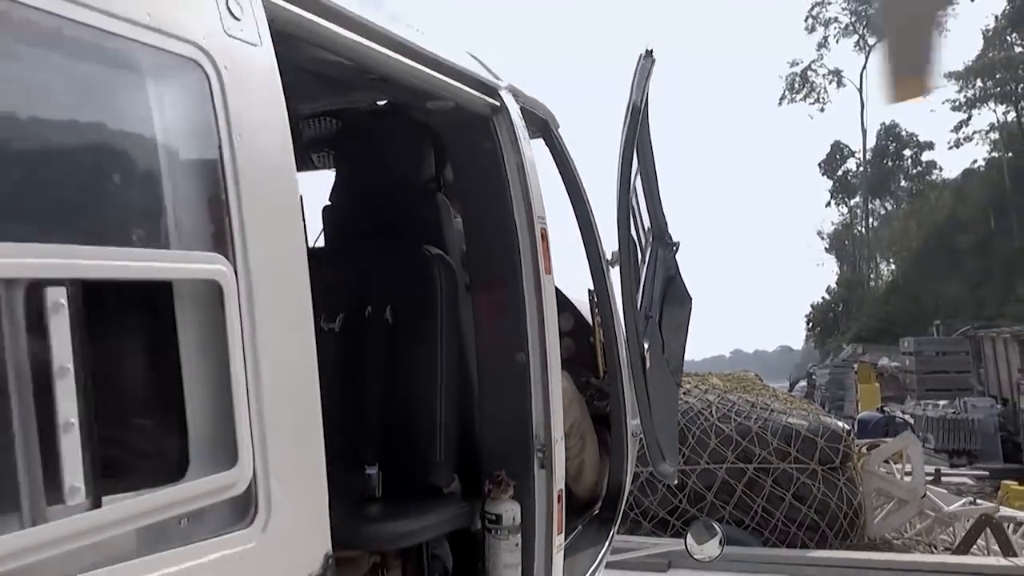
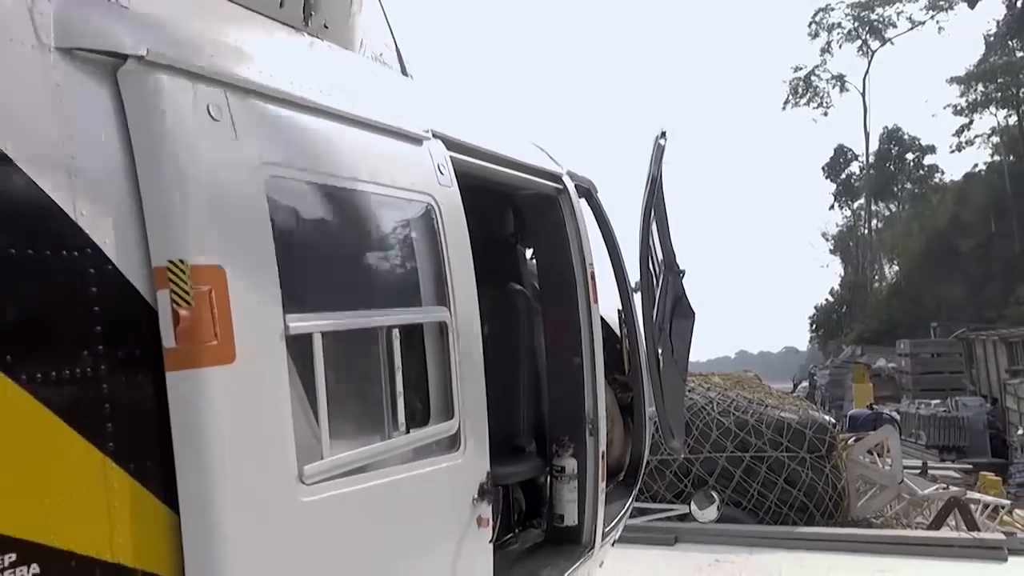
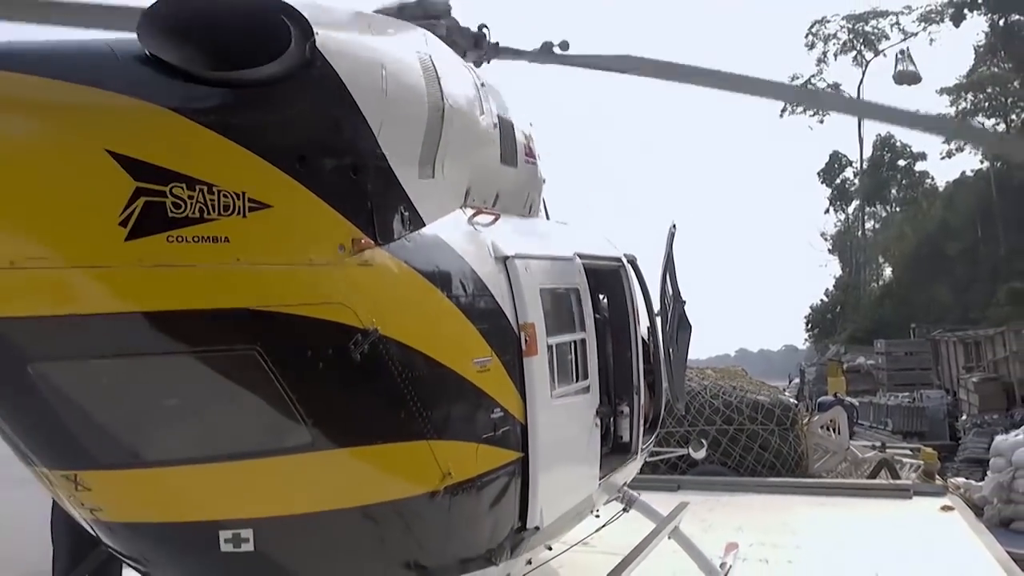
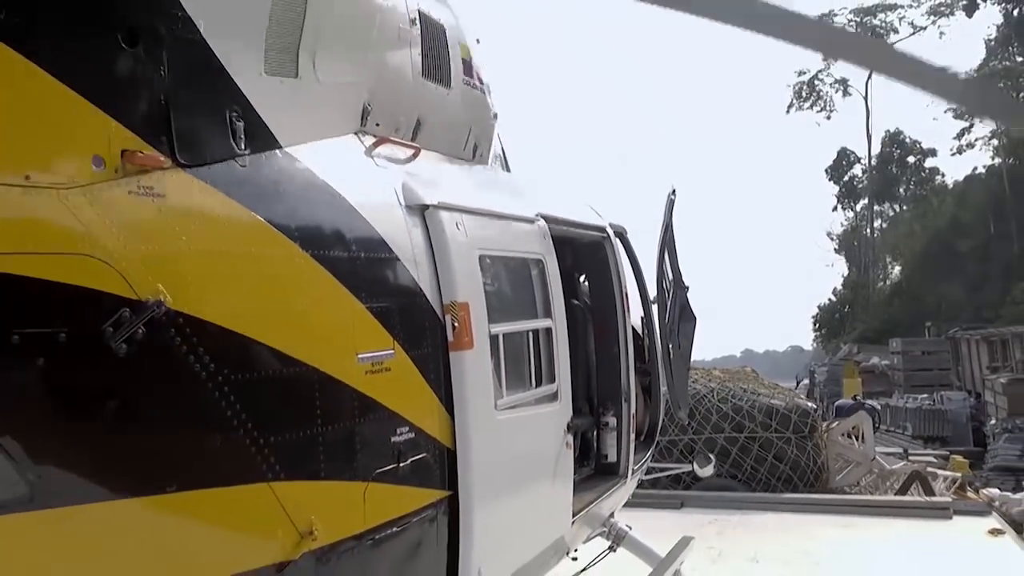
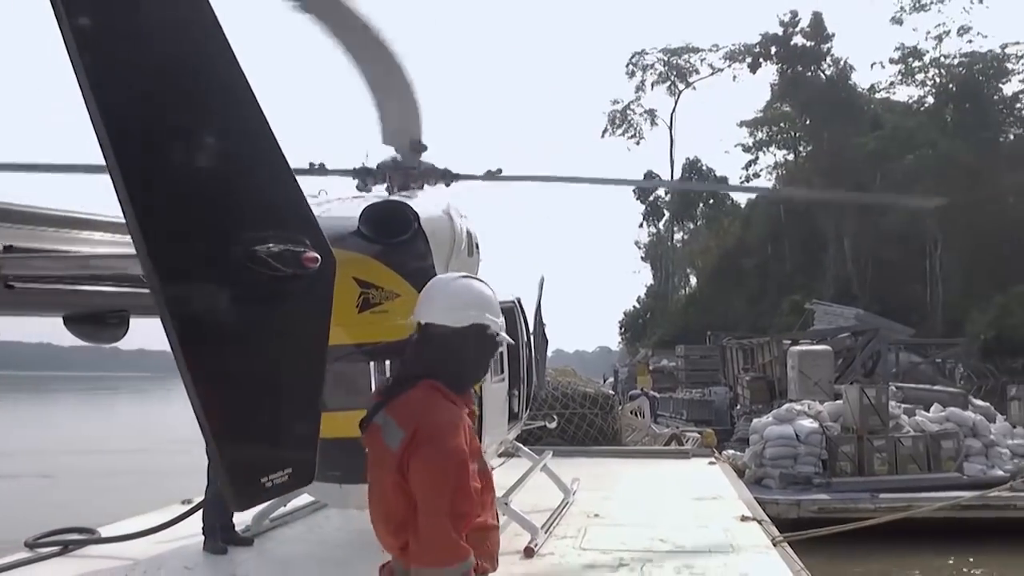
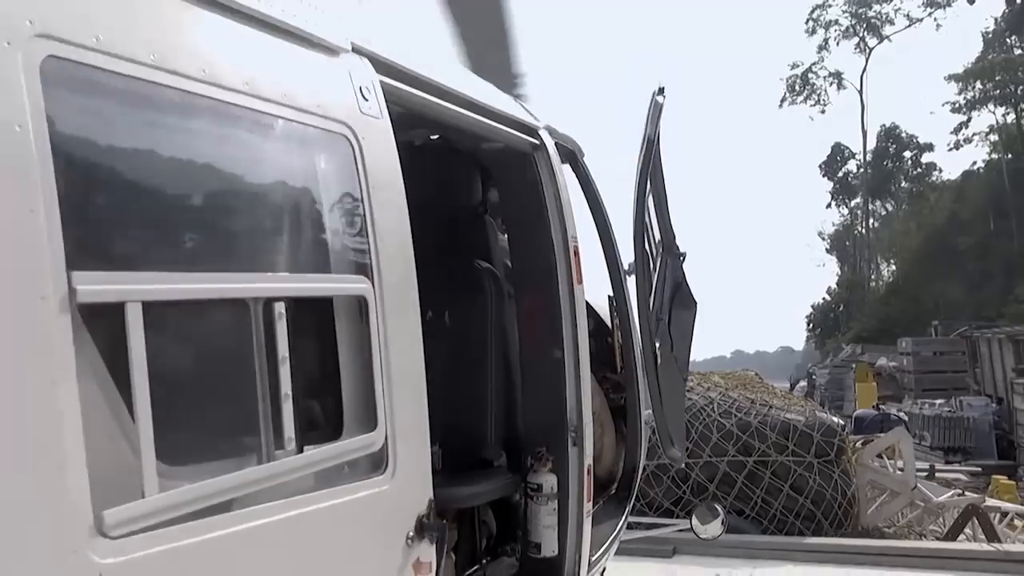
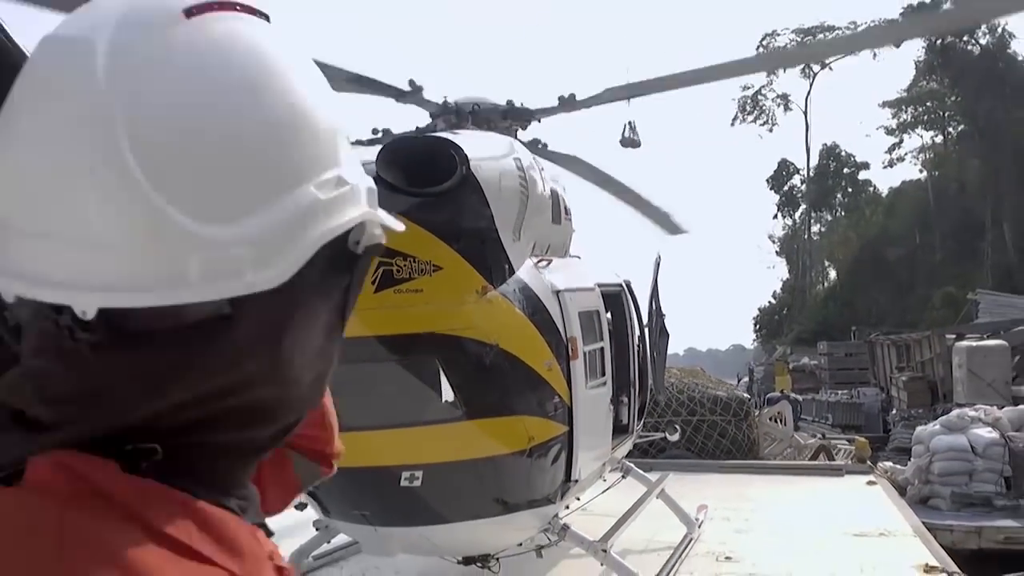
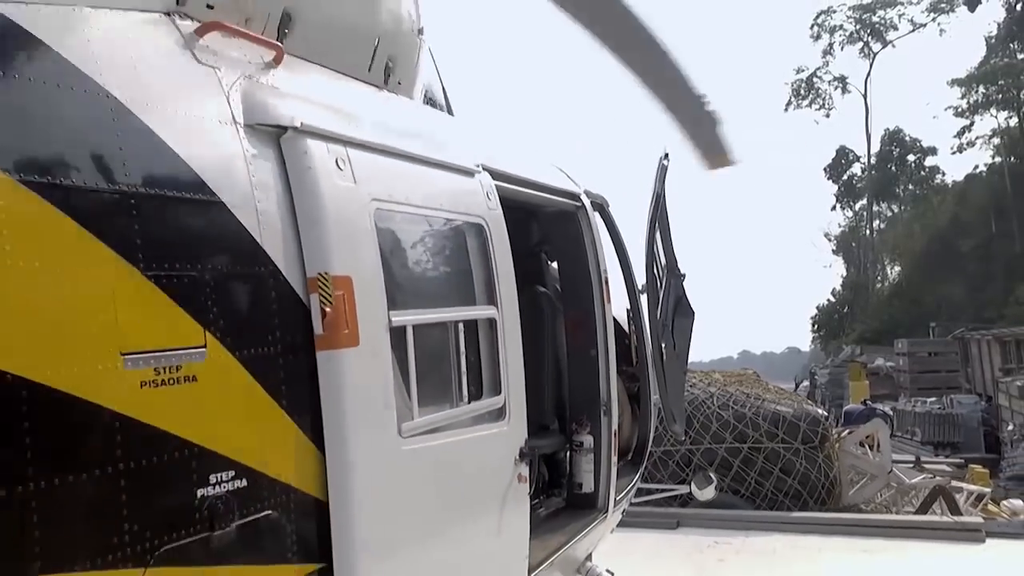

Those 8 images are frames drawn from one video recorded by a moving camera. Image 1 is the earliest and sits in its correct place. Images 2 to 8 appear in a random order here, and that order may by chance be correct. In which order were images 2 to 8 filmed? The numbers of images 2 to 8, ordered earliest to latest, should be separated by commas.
6, 2, 8, 4, 3, 7, 5
